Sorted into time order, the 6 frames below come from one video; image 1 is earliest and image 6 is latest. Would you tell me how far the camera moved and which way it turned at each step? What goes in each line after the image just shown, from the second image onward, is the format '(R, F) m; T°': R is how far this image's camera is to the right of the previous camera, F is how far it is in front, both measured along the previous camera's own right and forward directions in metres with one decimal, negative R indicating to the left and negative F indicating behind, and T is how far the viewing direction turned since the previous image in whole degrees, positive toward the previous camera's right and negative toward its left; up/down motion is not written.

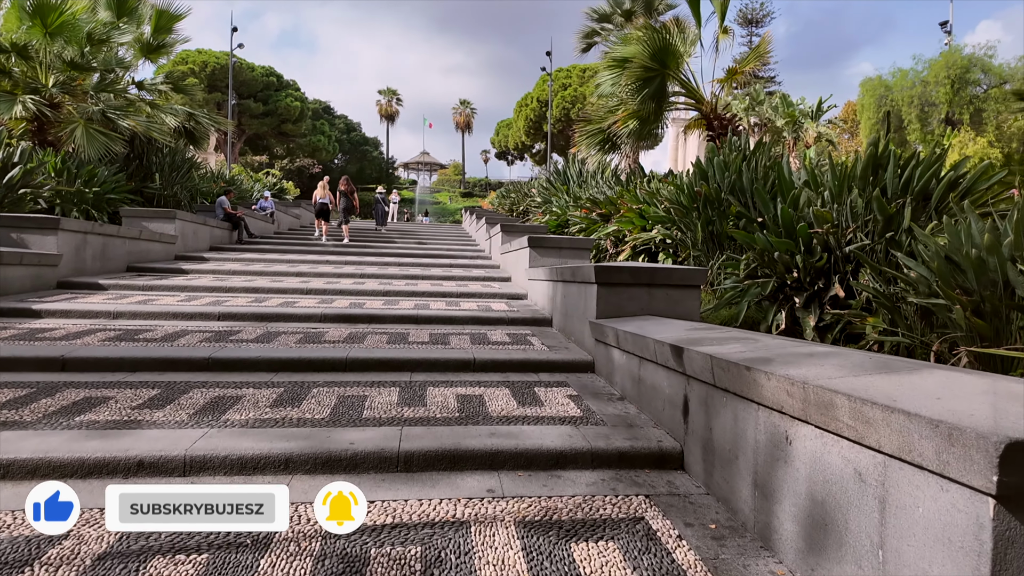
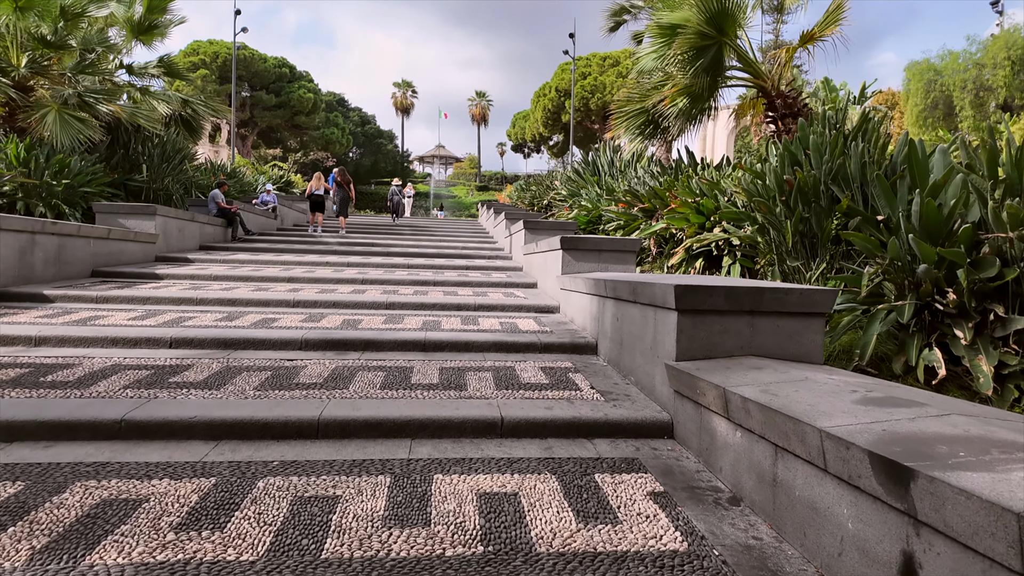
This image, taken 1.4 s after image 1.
(-0.1, +1.2) m; -2°
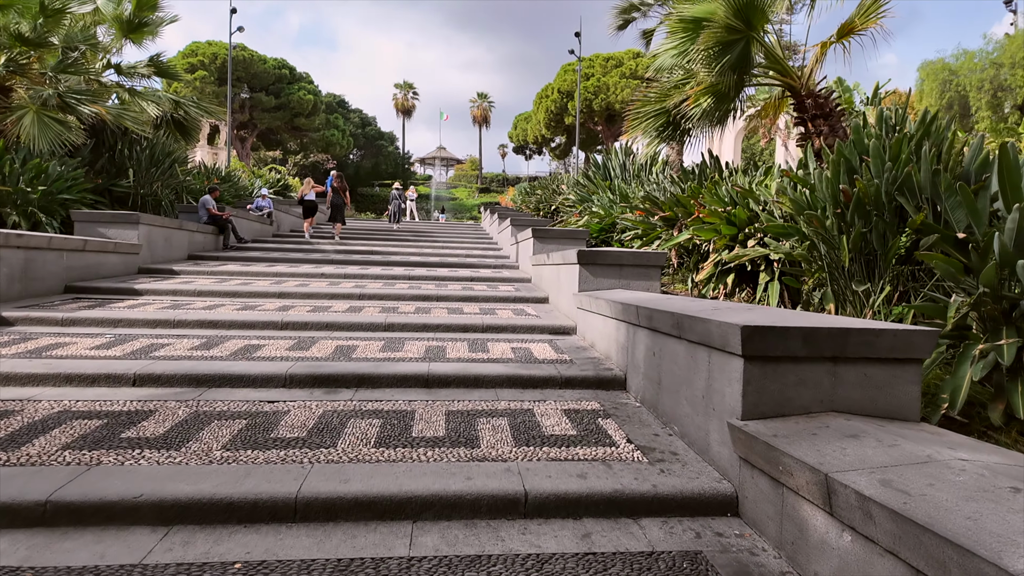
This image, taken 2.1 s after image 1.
(-0.1, +0.5) m; 0°
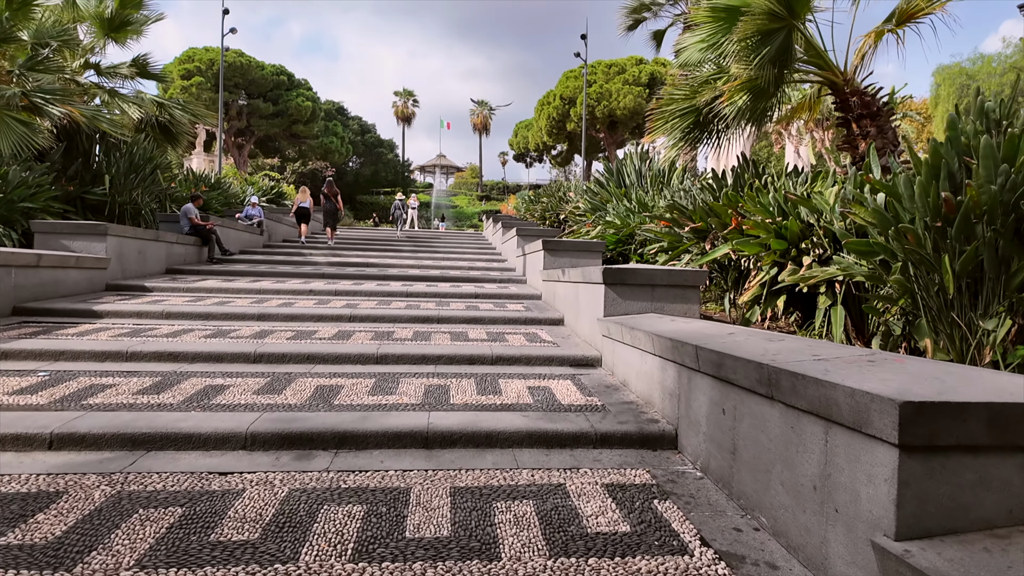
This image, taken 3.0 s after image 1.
(-0.1, +0.8) m; 0°
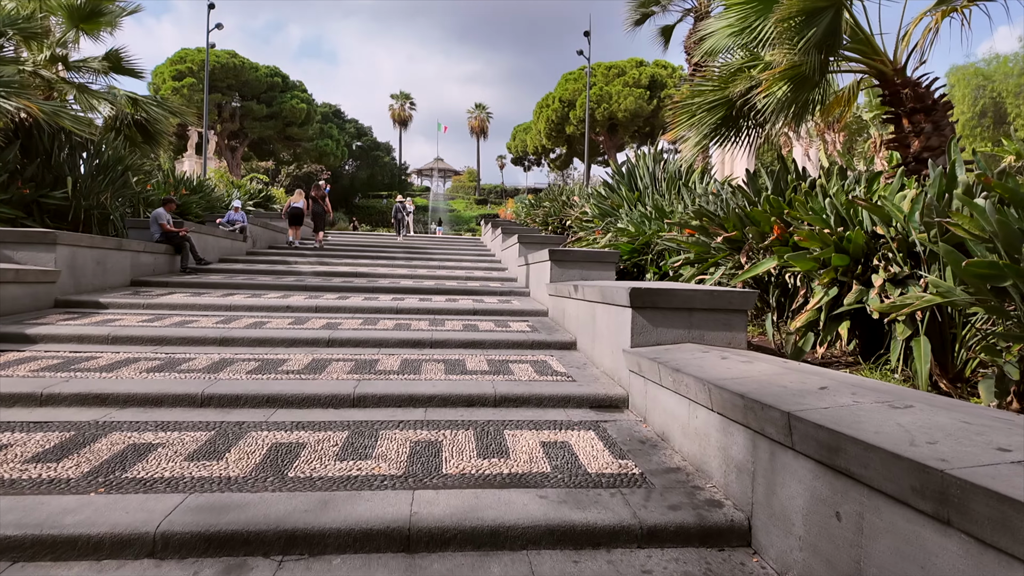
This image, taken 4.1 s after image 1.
(-0.1, +0.8) m; 0°
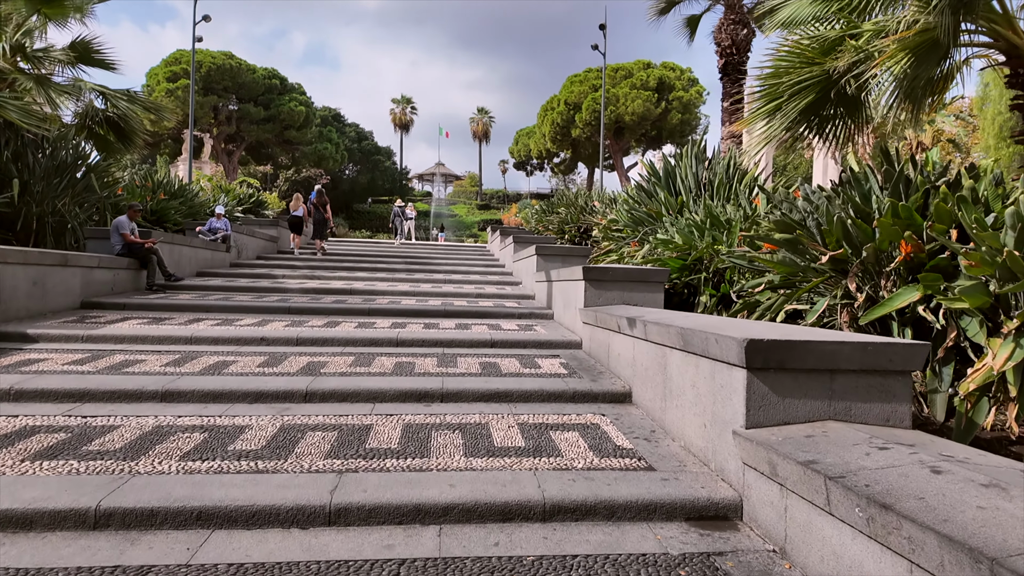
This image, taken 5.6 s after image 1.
(-0.2, +1.2) m; 0°
